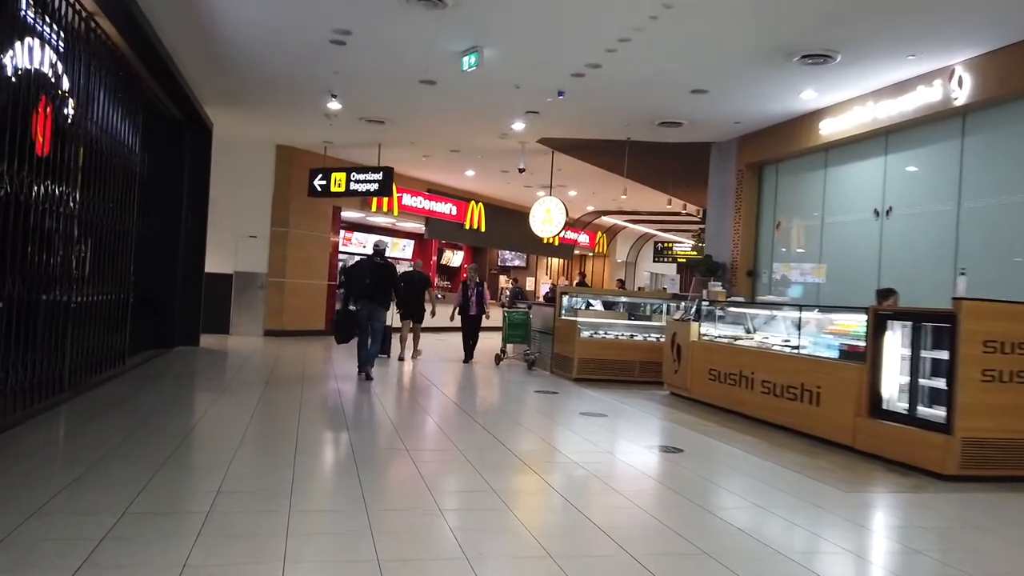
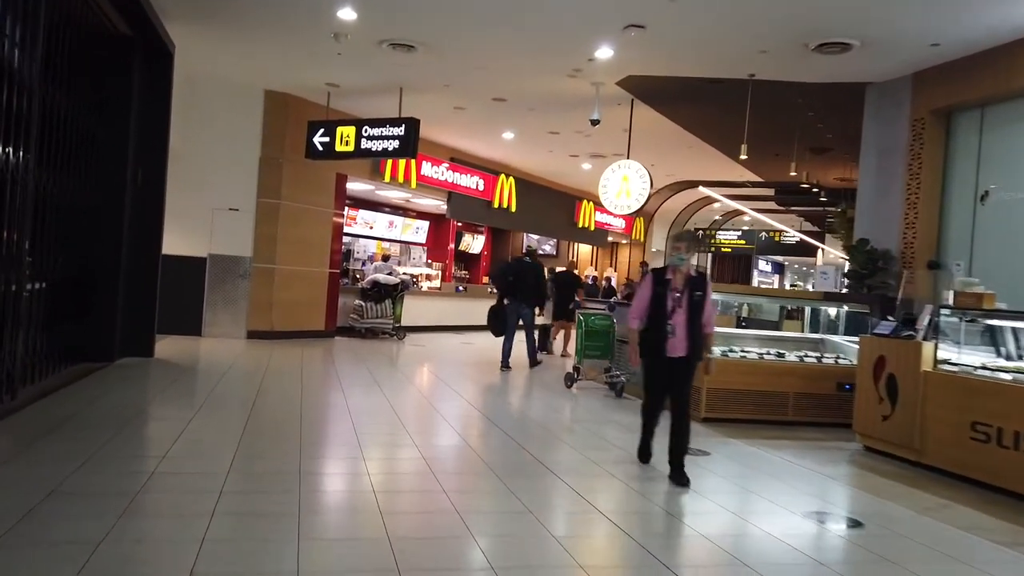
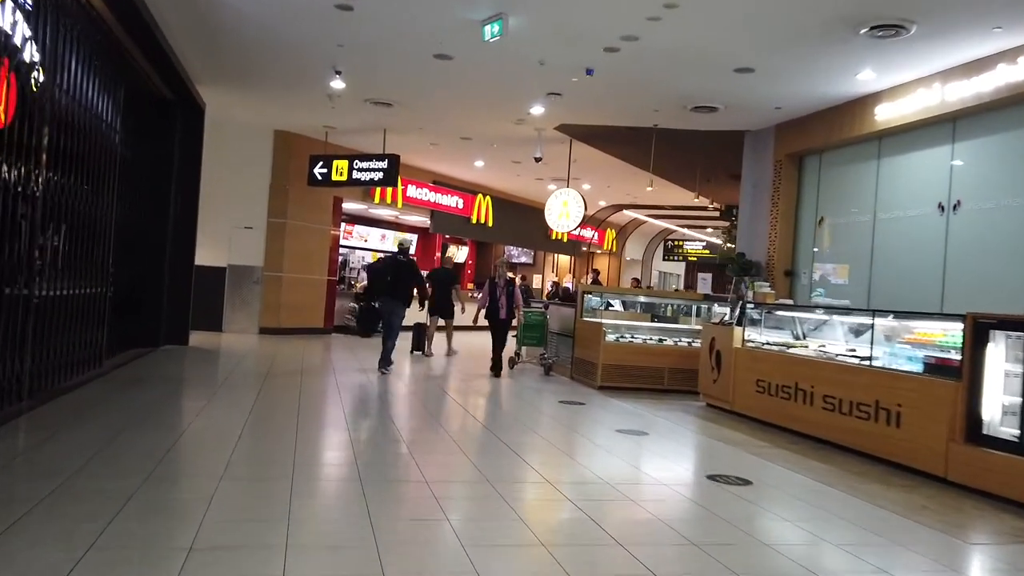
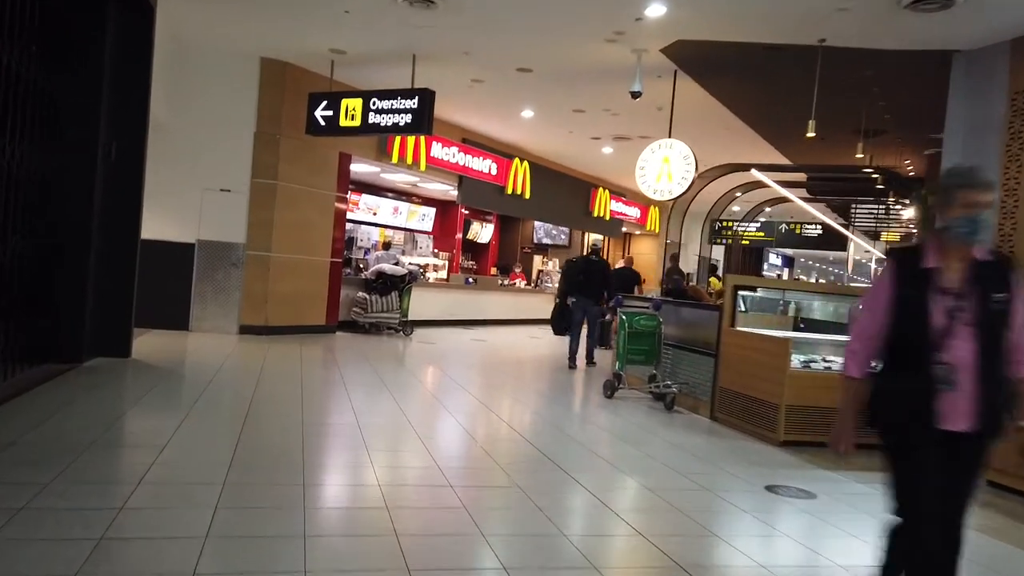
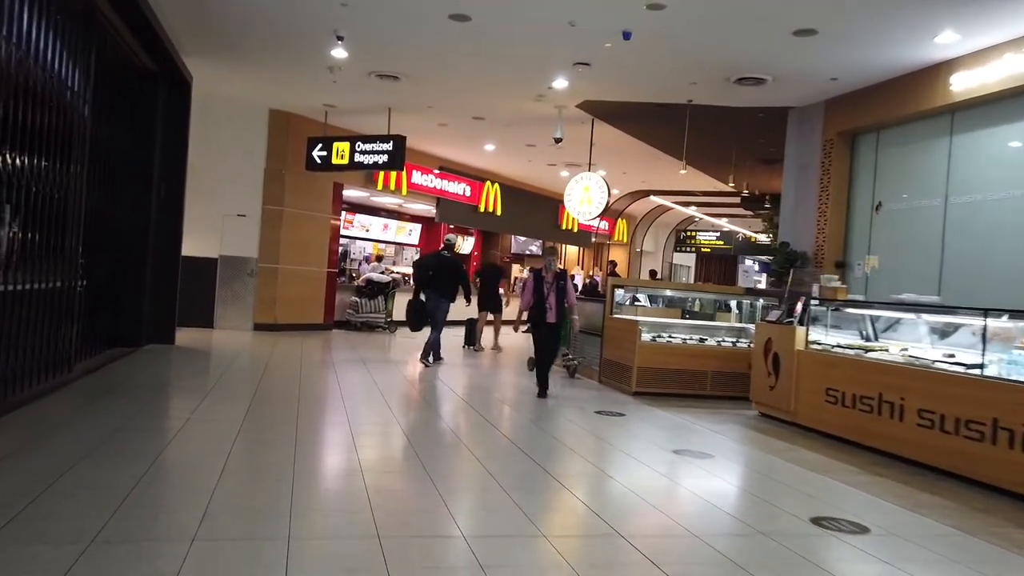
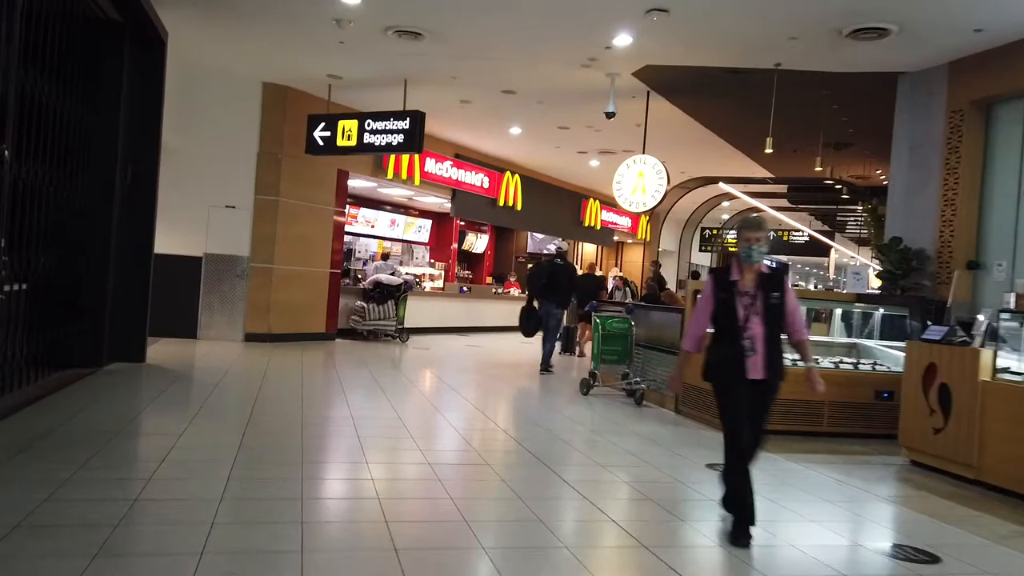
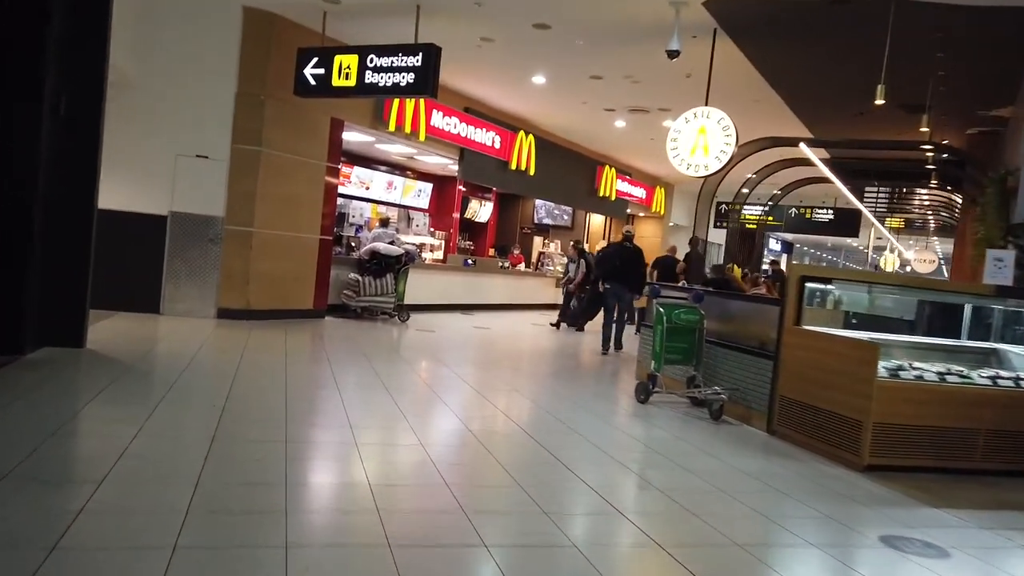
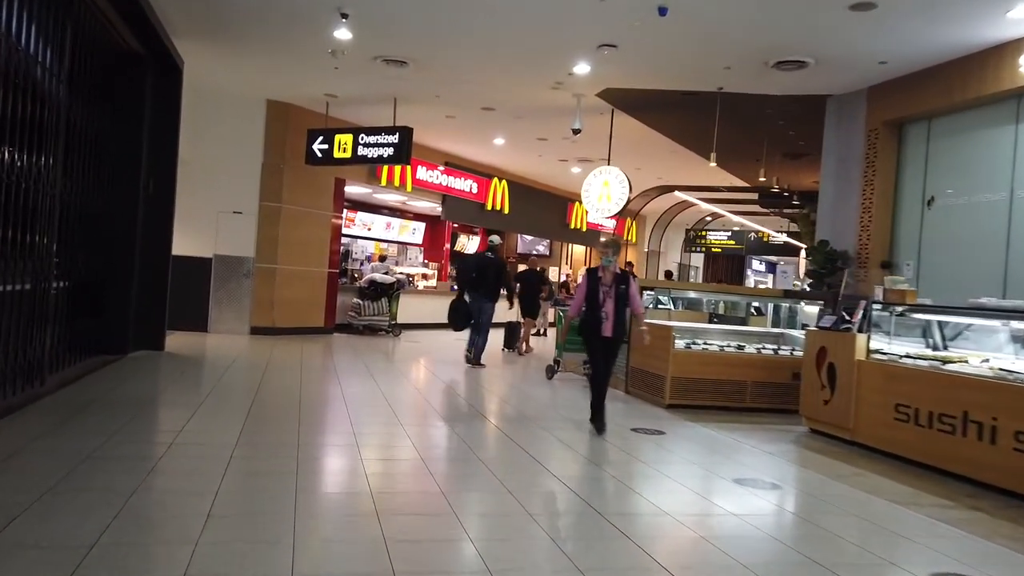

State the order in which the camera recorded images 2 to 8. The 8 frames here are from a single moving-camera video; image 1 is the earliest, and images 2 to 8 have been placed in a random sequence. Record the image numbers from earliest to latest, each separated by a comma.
3, 5, 8, 2, 6, 4, 7
